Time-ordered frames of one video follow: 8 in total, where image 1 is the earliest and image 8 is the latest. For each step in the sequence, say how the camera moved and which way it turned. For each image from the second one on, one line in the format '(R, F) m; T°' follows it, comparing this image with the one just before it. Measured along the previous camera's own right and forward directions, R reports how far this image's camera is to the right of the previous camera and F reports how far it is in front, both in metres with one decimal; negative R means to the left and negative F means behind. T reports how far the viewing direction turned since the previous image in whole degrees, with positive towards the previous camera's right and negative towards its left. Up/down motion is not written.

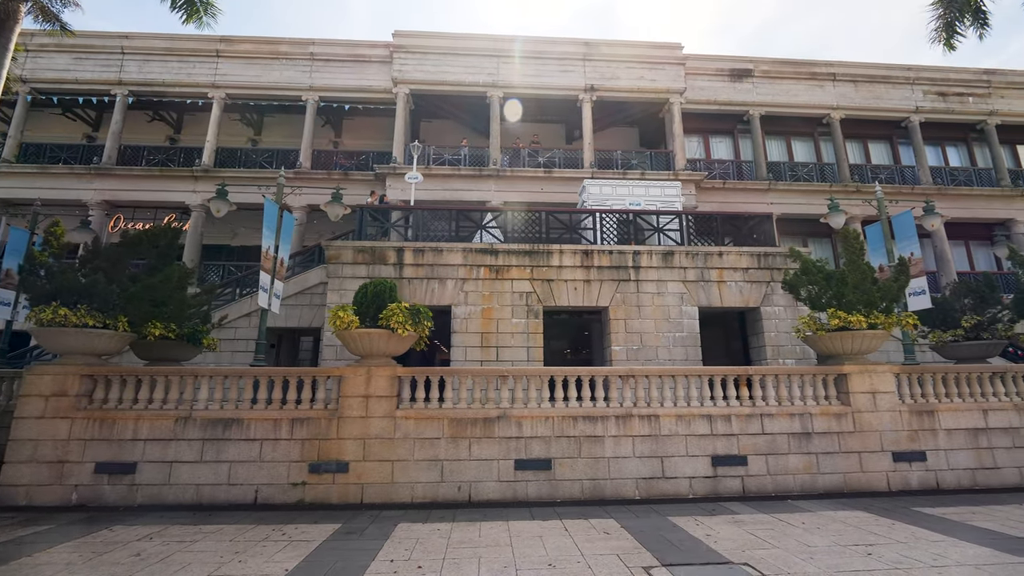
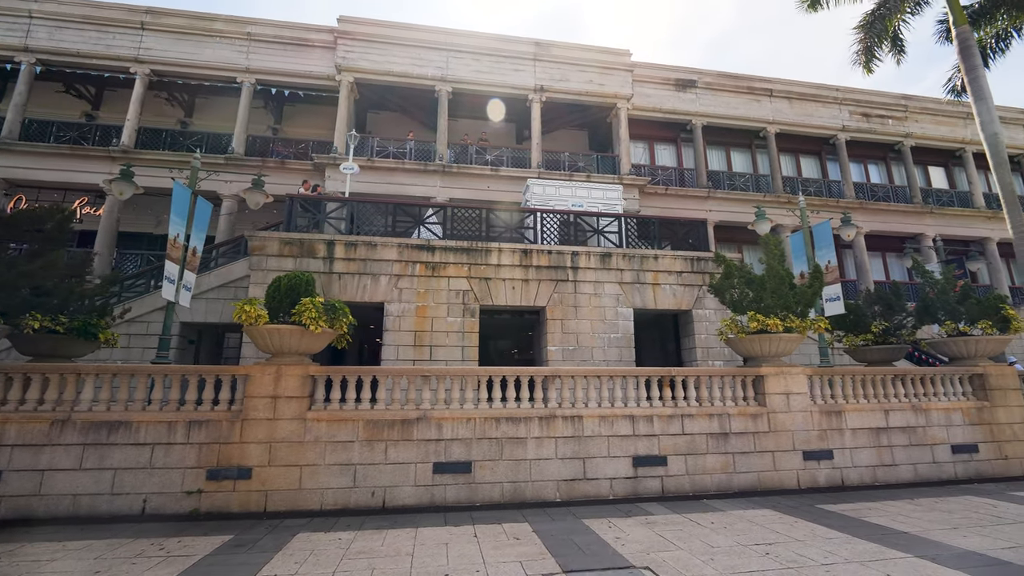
(+0.4, +0.2) m; +5°
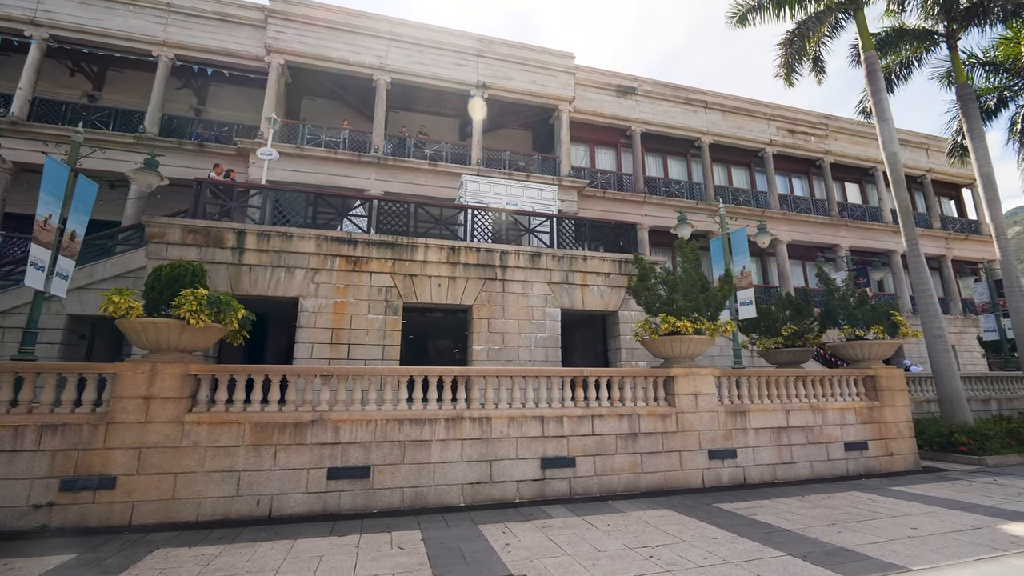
(+0.6, +0.2) m; +6°
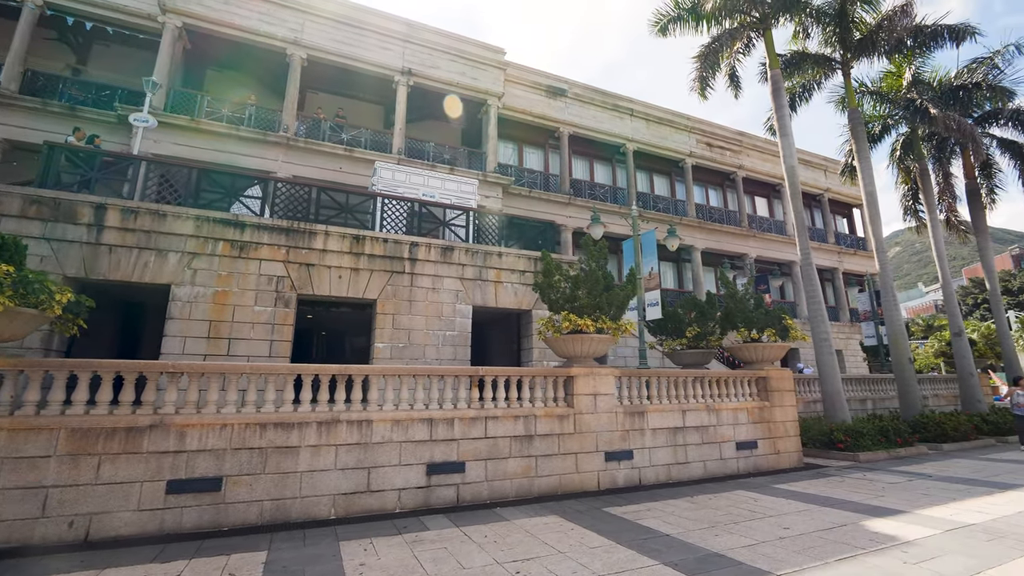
(+0.6, +0.4) m; +8°
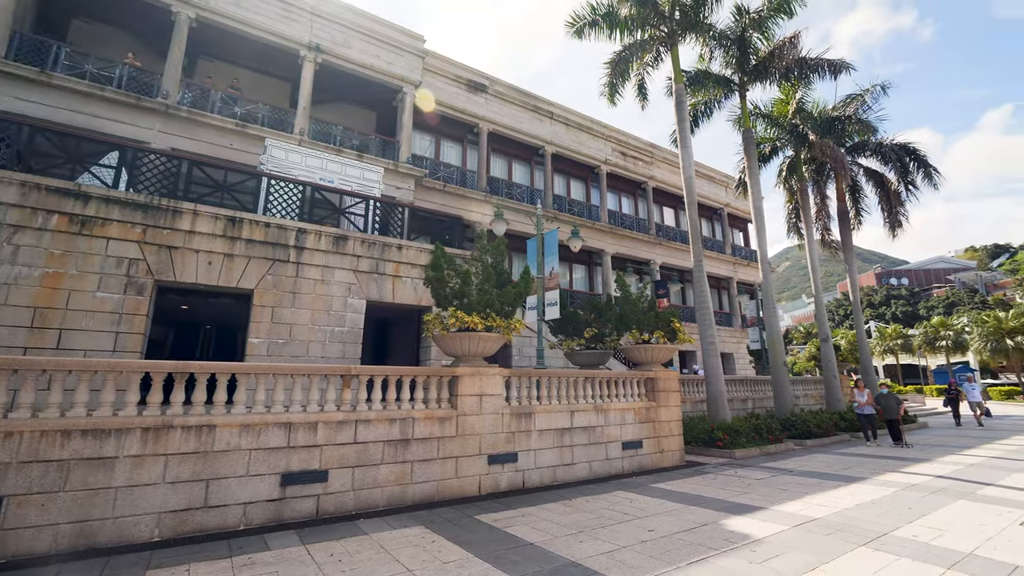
(+0.6, +0.3) m; +9°
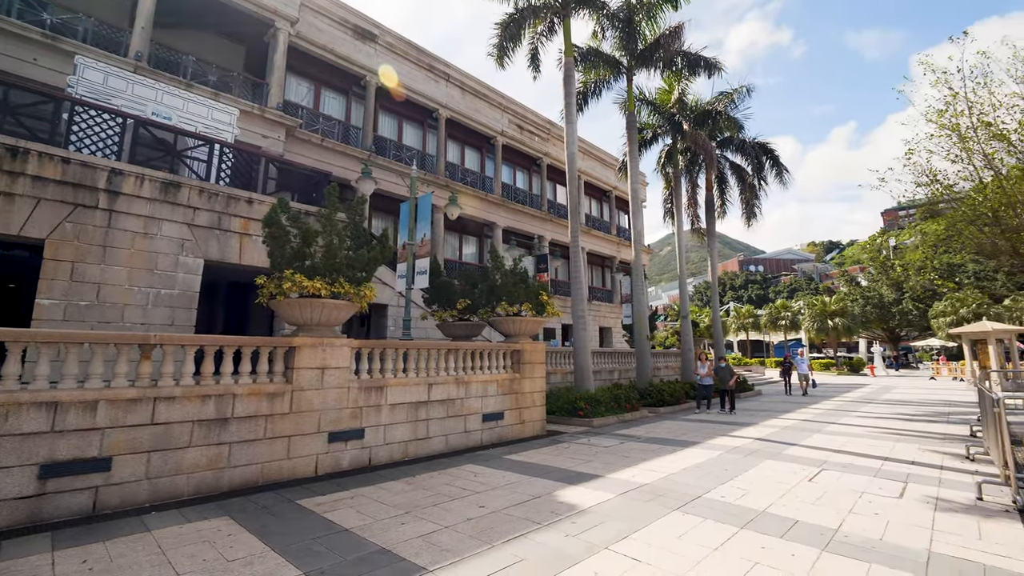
(+0.7, +0.4) m; +12°
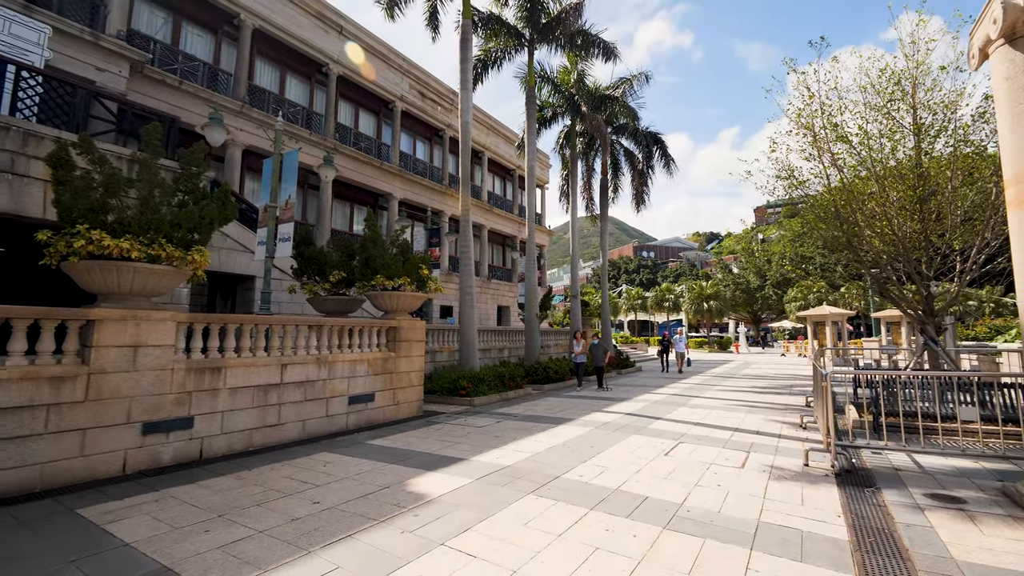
(+0.5, +0.4) m; +11°
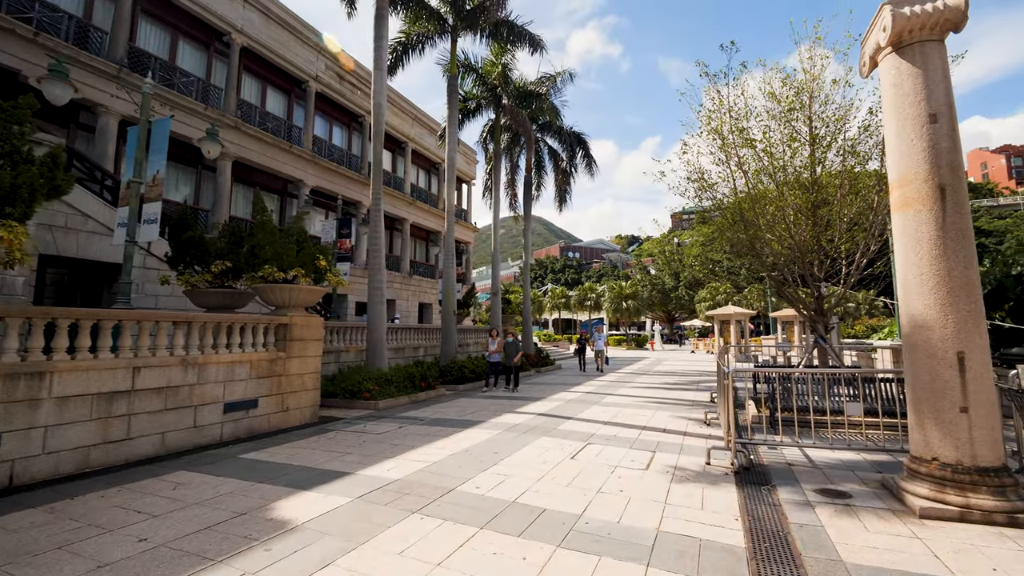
(+0.4, +0.5) m; +9°
